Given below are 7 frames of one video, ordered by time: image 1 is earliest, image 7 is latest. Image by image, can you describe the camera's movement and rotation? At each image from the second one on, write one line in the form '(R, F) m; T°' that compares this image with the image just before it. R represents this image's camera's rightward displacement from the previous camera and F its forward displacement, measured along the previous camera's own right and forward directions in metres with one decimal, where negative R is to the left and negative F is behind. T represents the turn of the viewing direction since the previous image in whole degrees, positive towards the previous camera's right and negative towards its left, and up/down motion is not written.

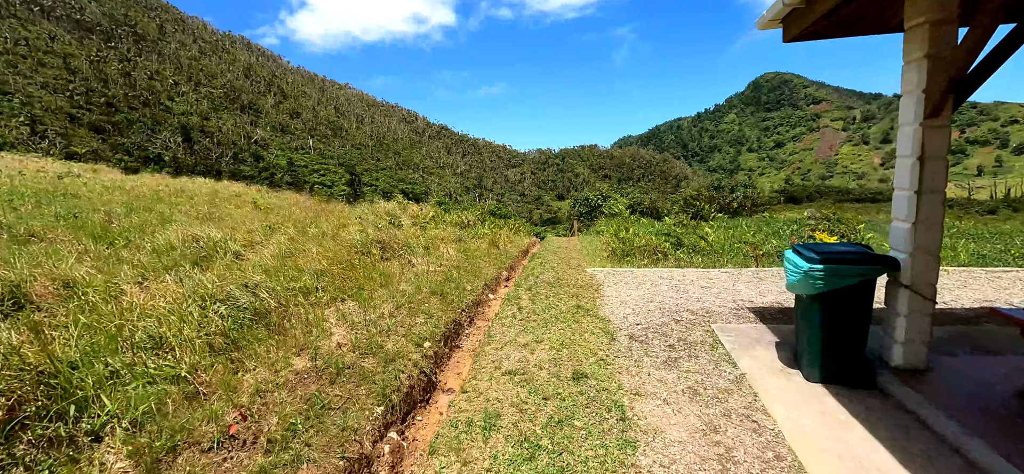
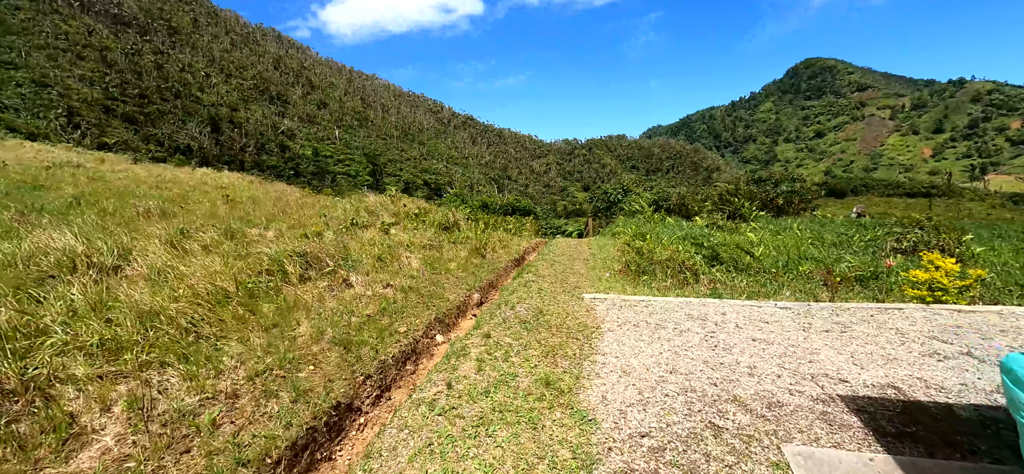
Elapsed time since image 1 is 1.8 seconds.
(+0.7, +2.0) m; -3°
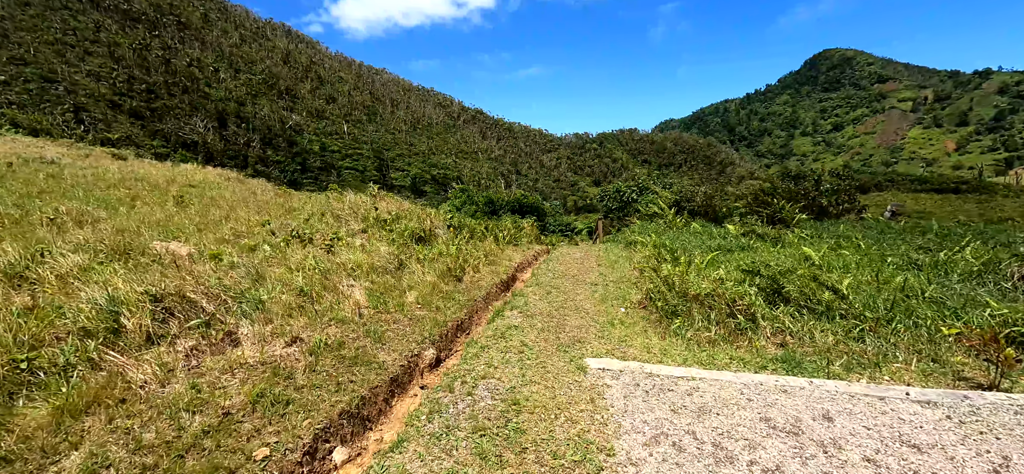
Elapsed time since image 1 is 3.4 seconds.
(+0.4, +1.8) m; -1°
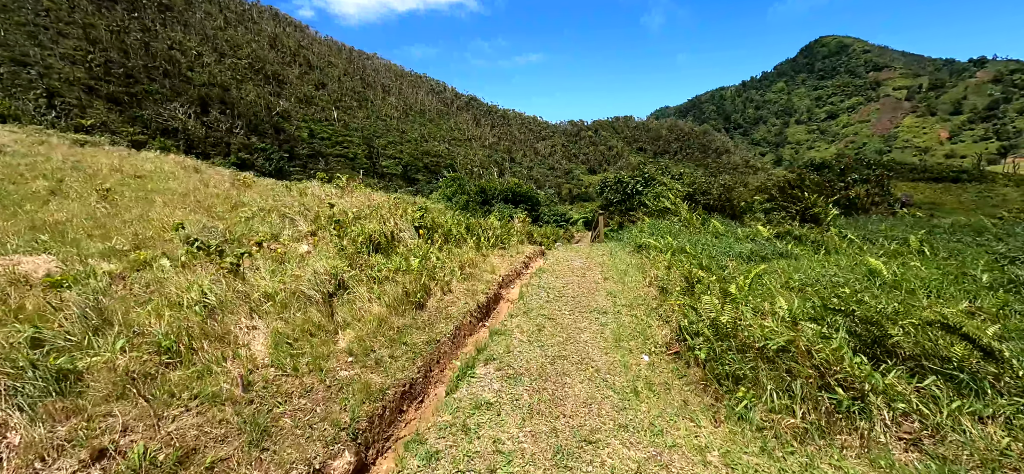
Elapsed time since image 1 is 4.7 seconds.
(+0.2, +1.5) m; +1°
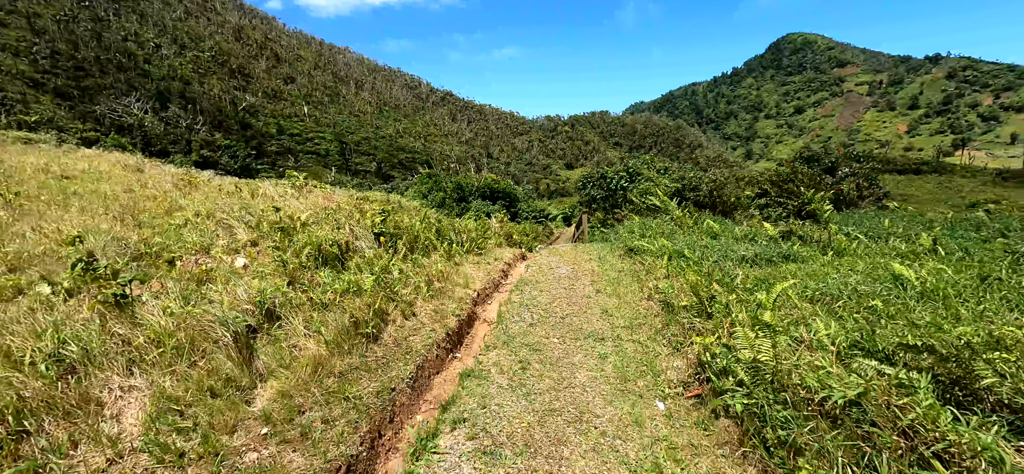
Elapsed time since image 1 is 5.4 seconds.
(0.0, +0.8) m; +3°
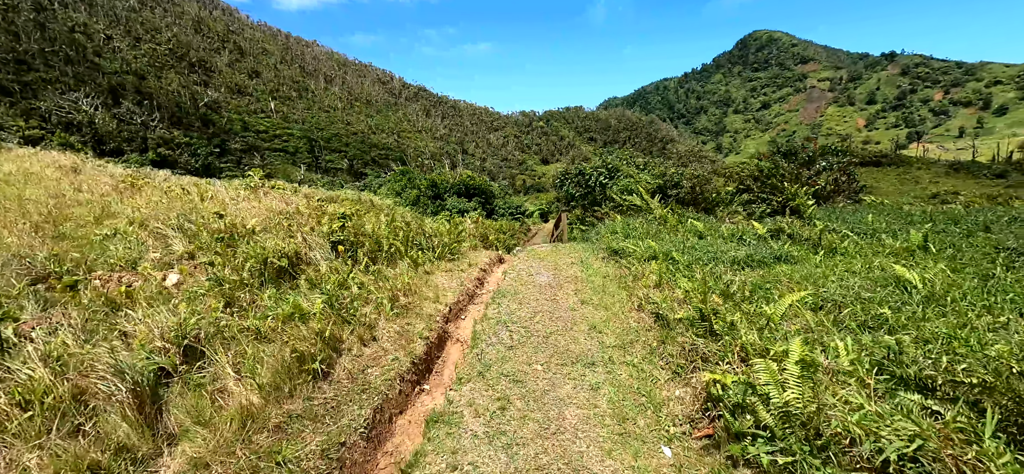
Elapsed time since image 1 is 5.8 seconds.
(0.0, +0.5) m; +3°
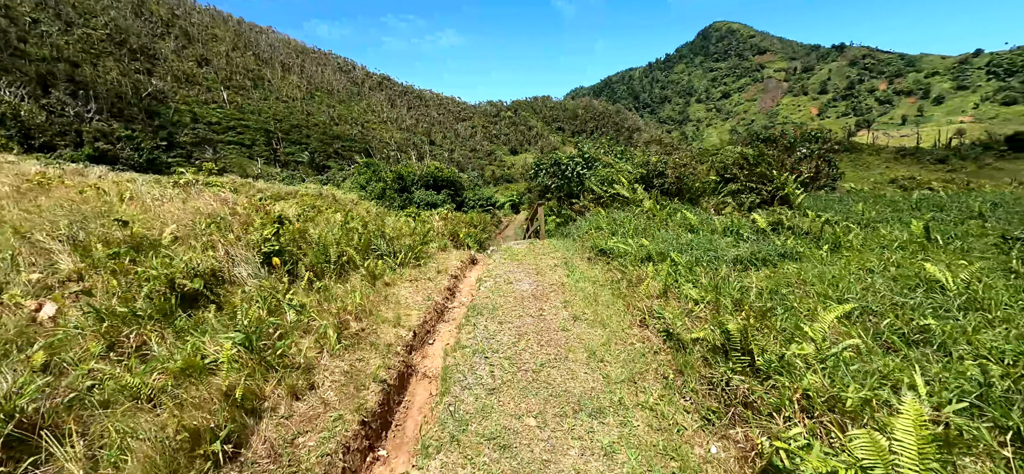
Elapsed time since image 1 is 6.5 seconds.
(0.0, +0.8) m; +4°
